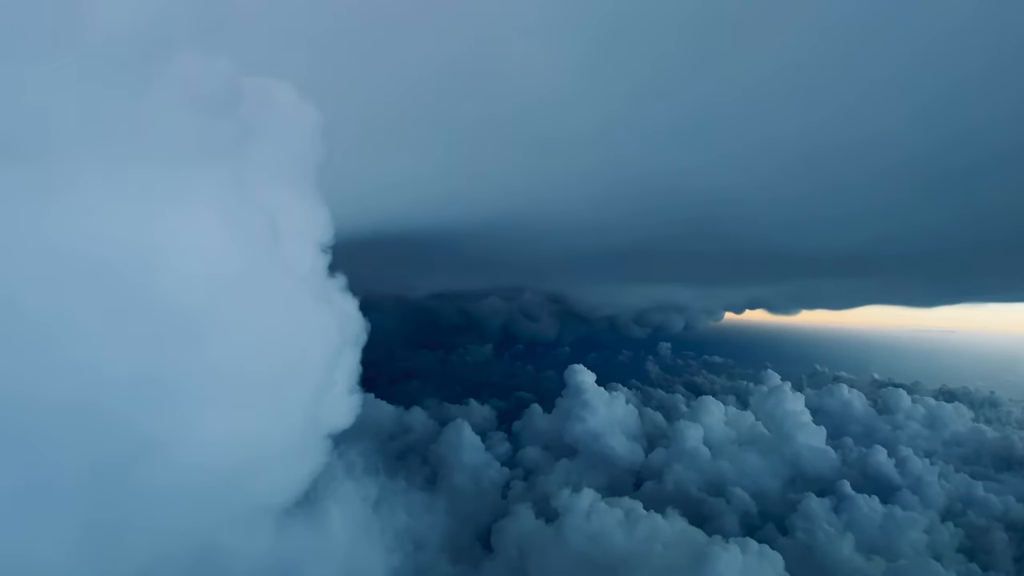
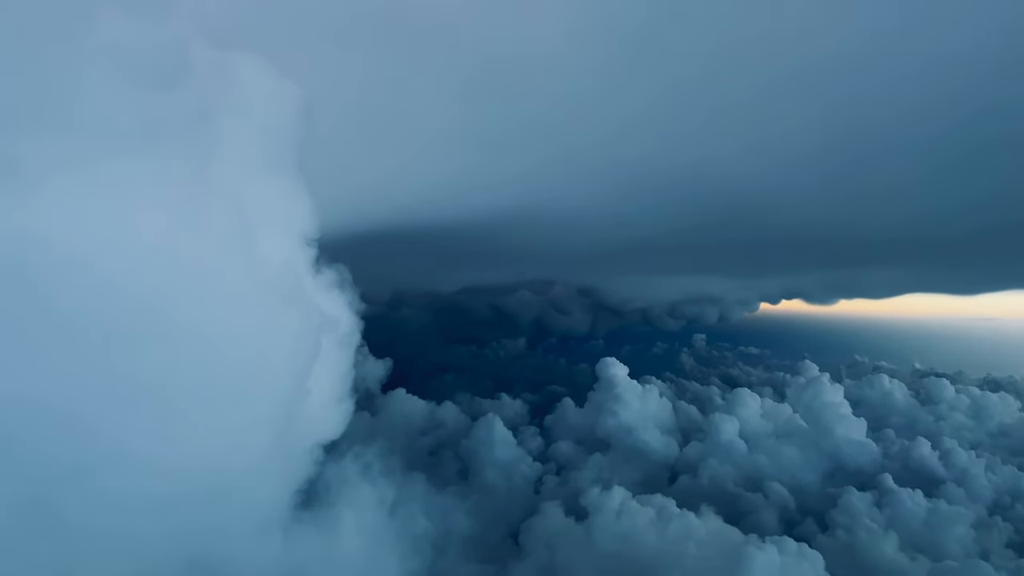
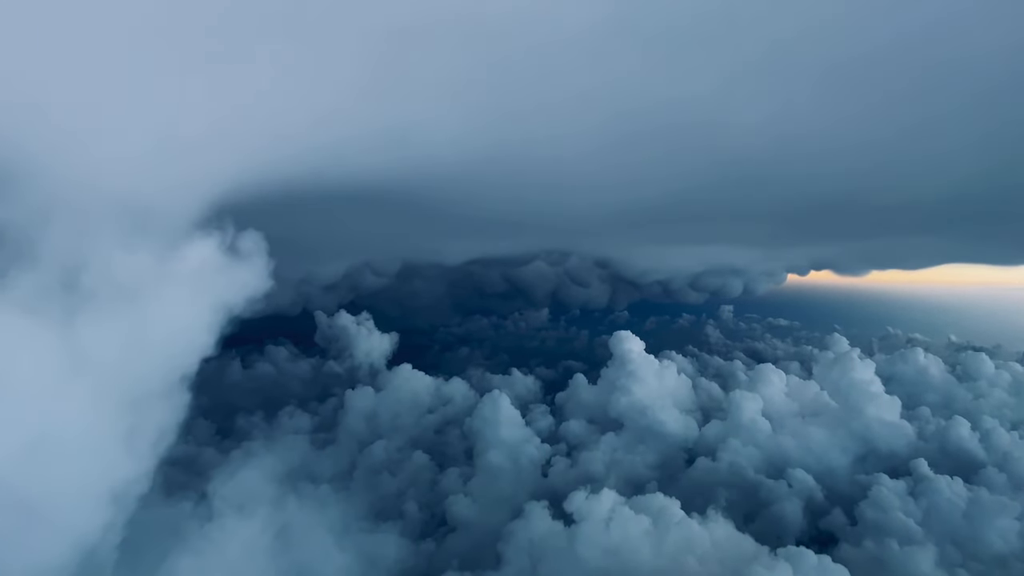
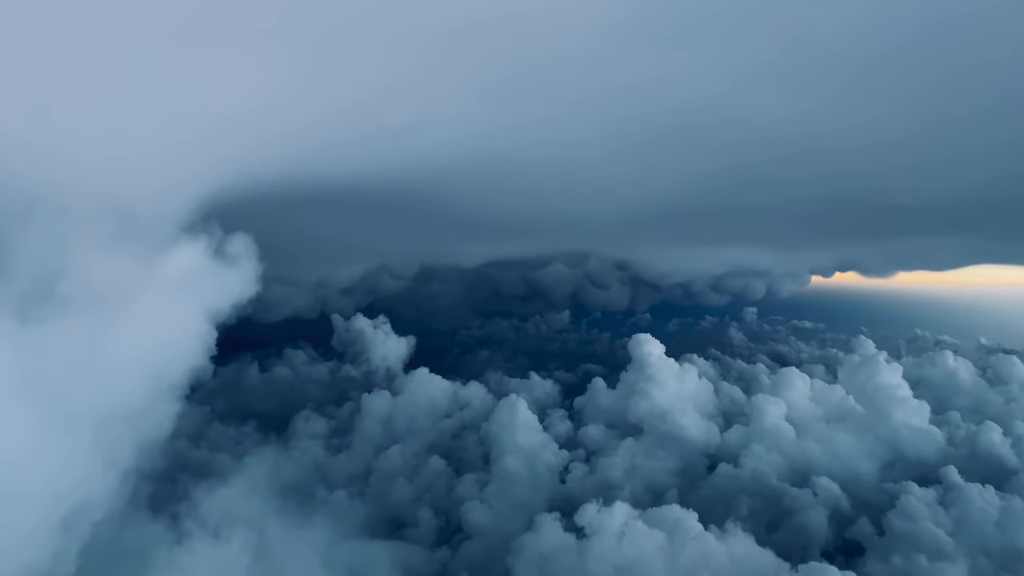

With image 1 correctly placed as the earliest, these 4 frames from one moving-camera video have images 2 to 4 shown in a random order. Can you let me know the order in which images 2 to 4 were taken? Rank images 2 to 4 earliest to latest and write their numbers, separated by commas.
2, 3, 4
